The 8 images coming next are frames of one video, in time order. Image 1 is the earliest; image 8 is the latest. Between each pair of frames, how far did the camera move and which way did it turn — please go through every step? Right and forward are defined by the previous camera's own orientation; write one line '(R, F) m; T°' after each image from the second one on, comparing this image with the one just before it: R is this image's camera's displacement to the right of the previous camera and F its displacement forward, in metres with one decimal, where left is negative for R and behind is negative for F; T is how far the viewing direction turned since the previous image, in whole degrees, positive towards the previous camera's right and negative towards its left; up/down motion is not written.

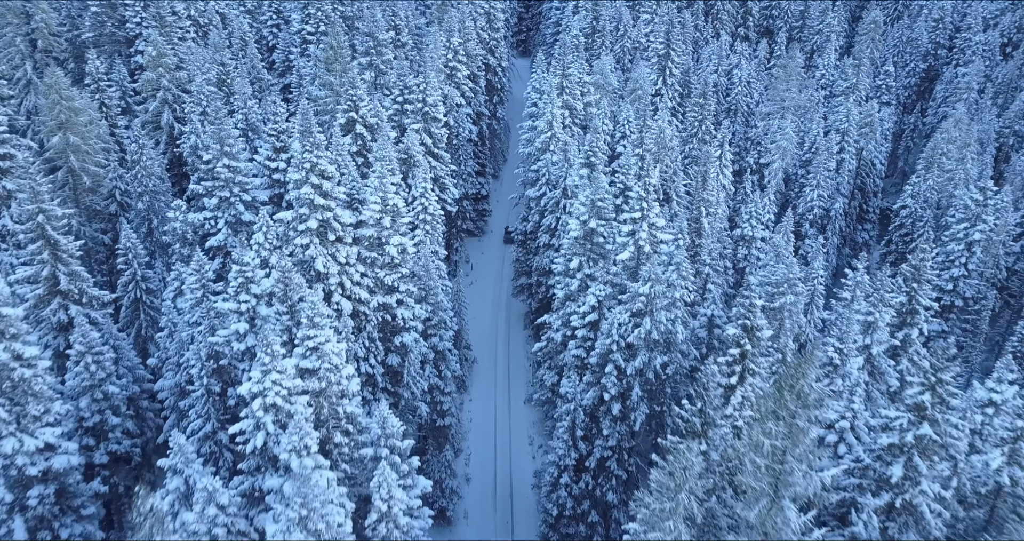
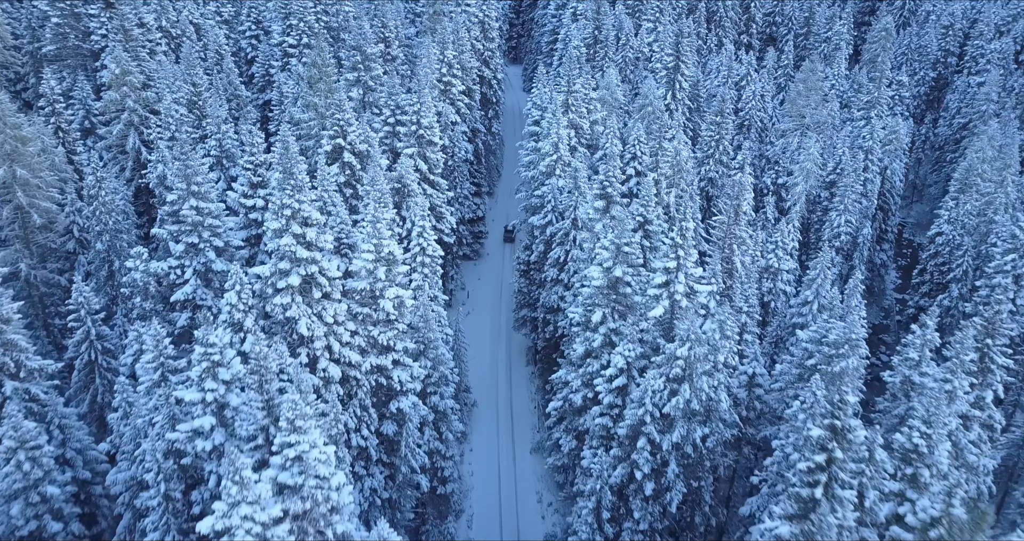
(-0.8, +3.3) m; +1°
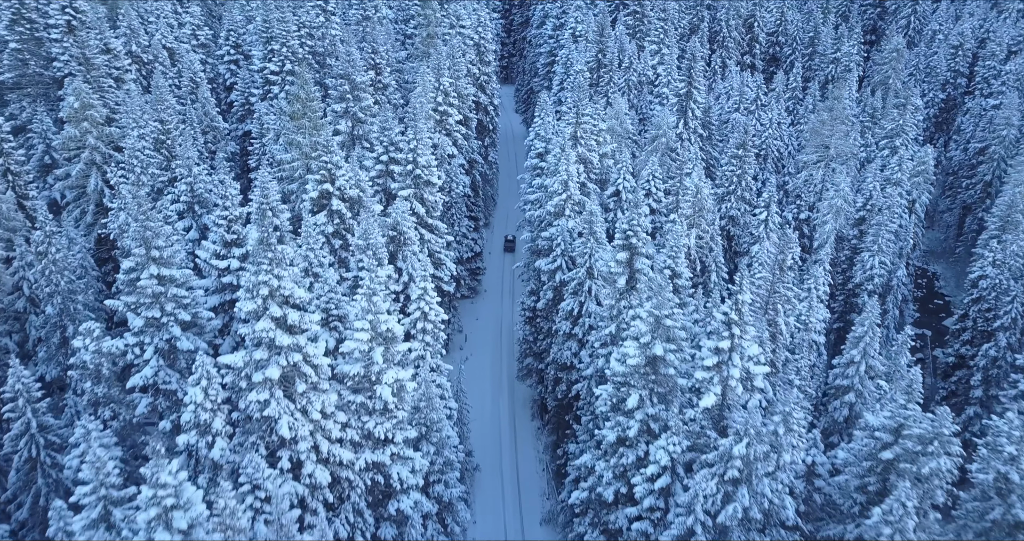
(-0.8, +3.2) m; +1°
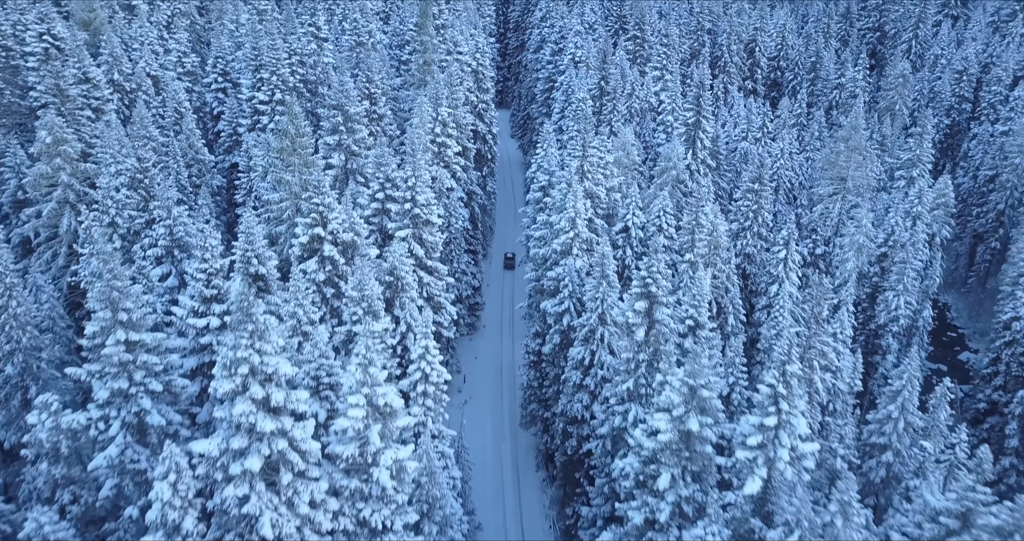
(-0.5, +2.0) m; +1°
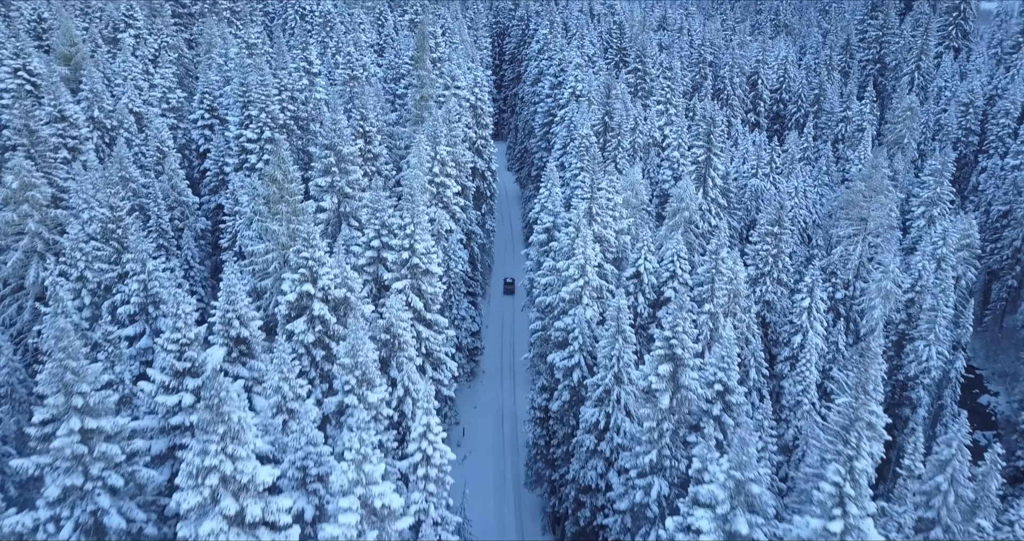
(-0.5, +2.1) m; +1°
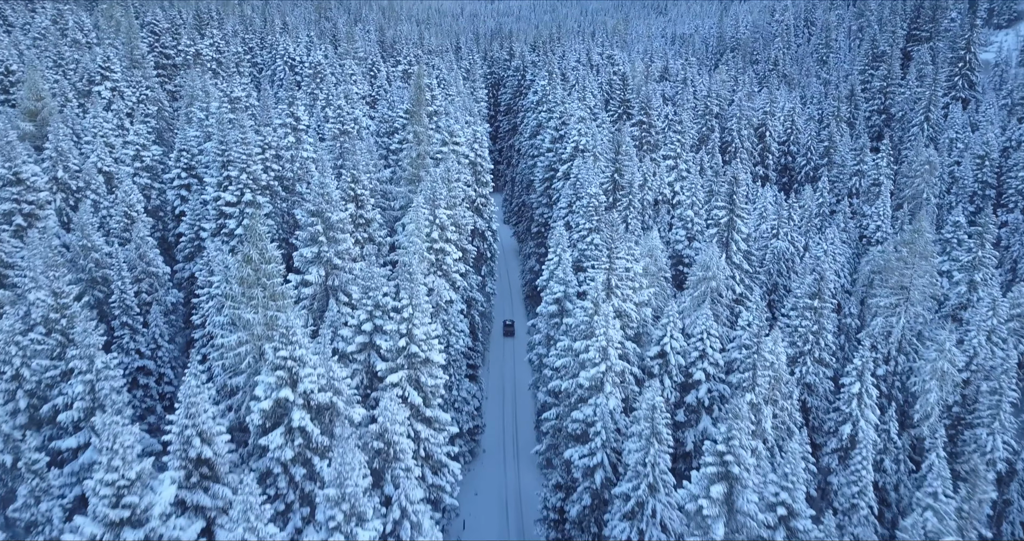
(-0.7, +3.3) m; +1°
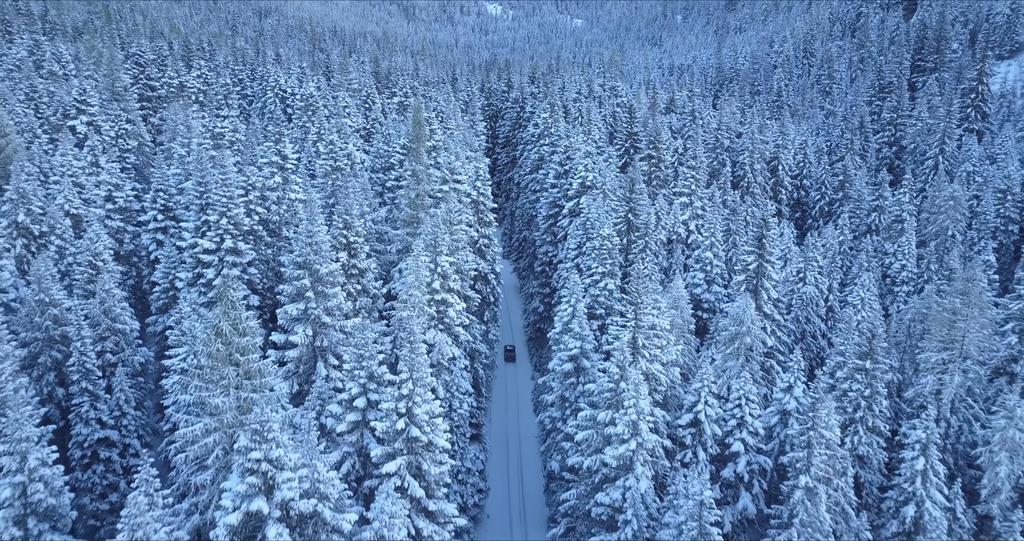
(-0.6, +3.1) m; +1°
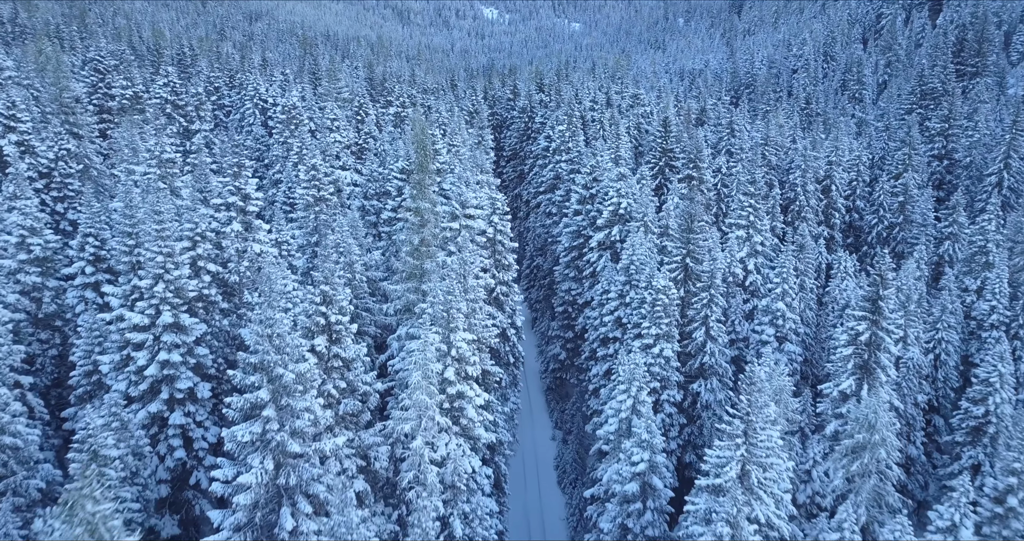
(-1.3, +7.4) m; 0°
